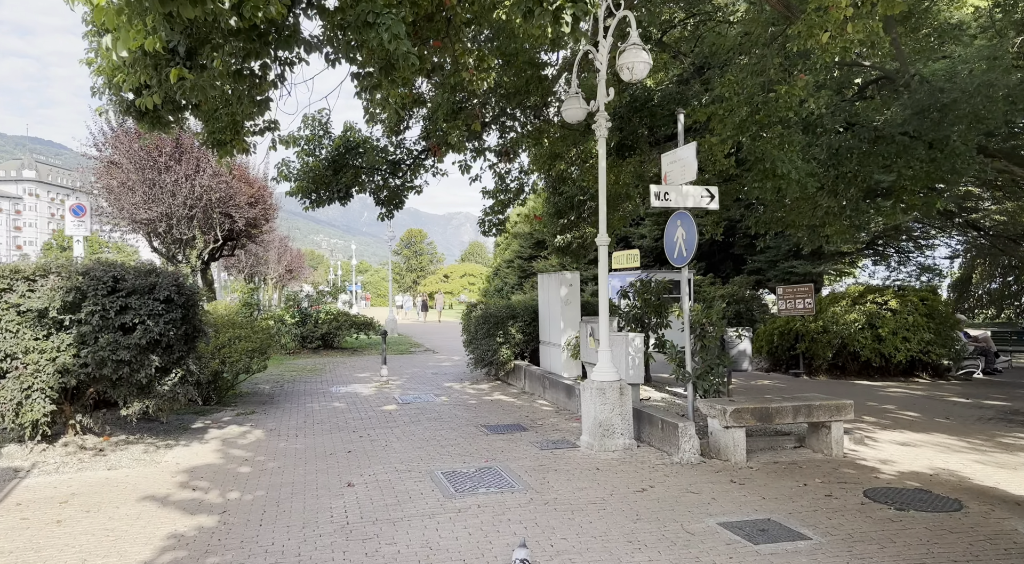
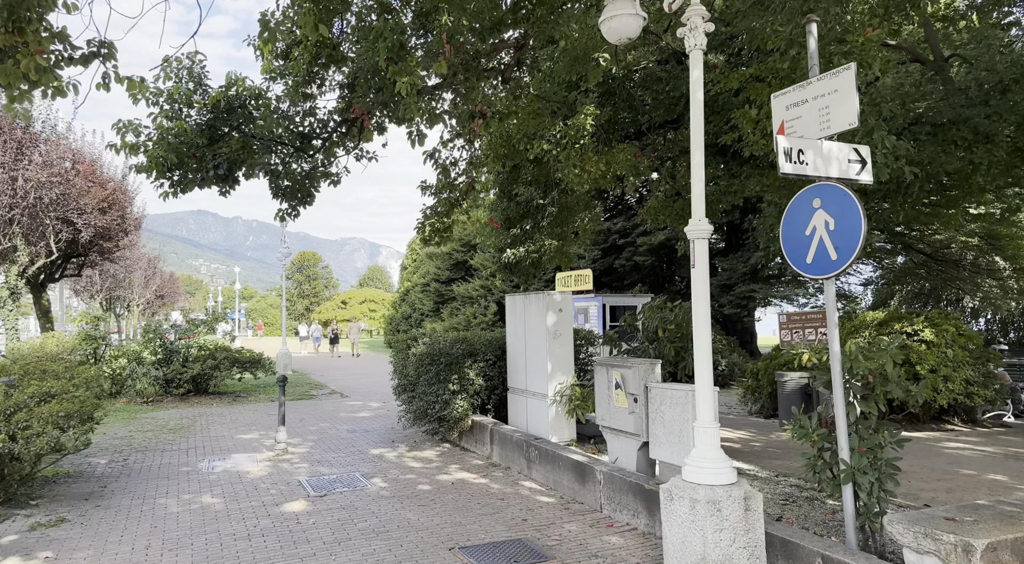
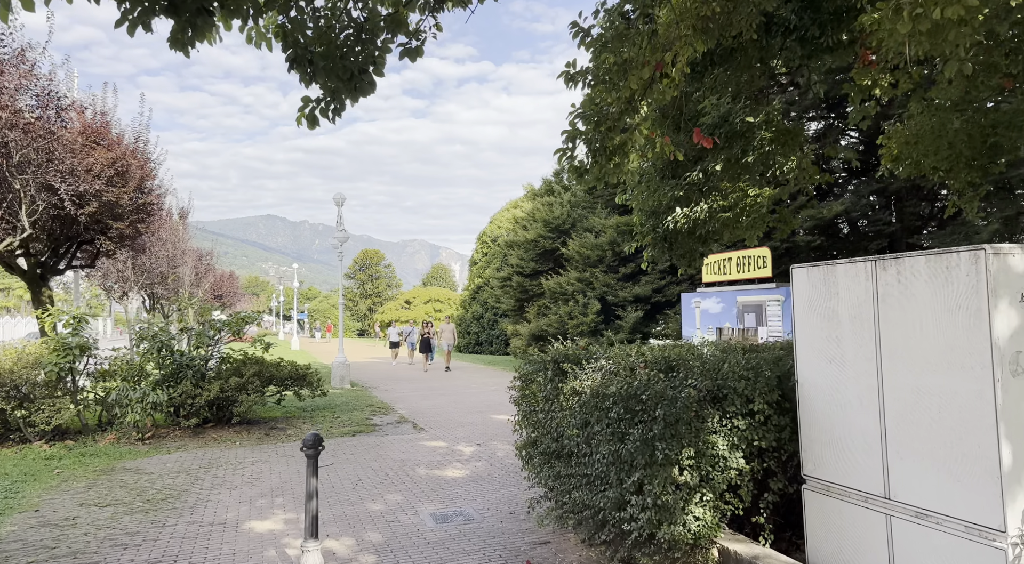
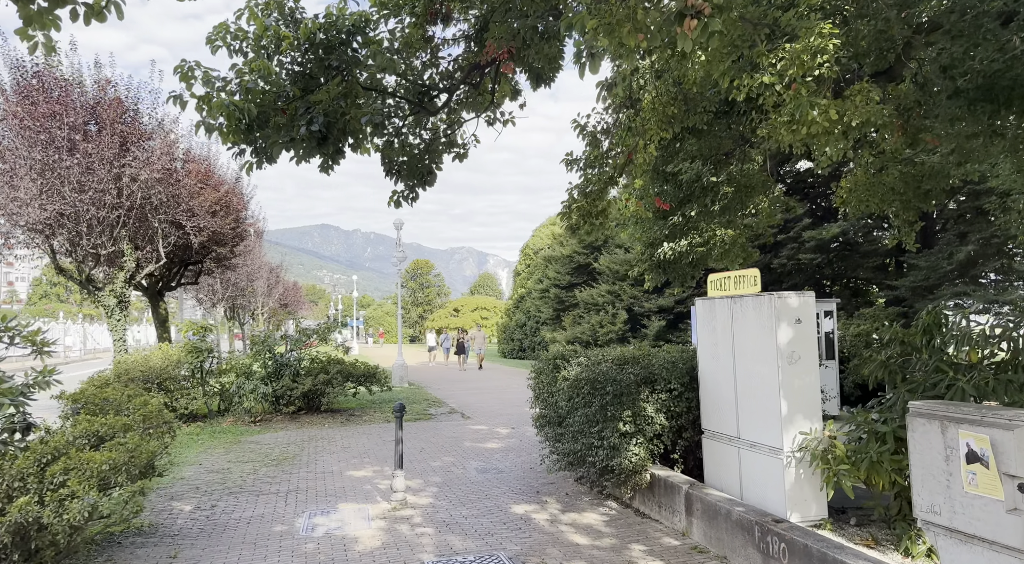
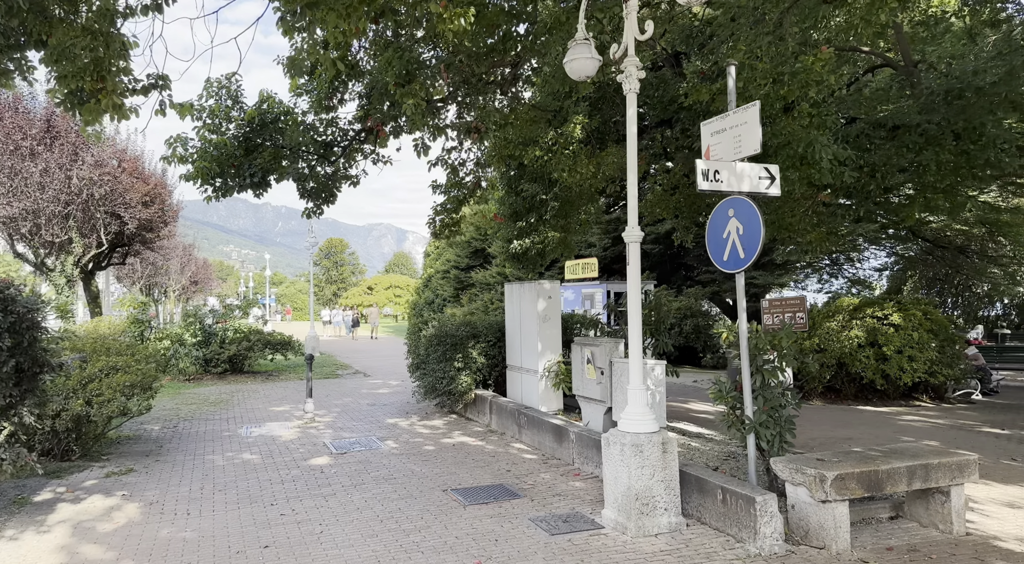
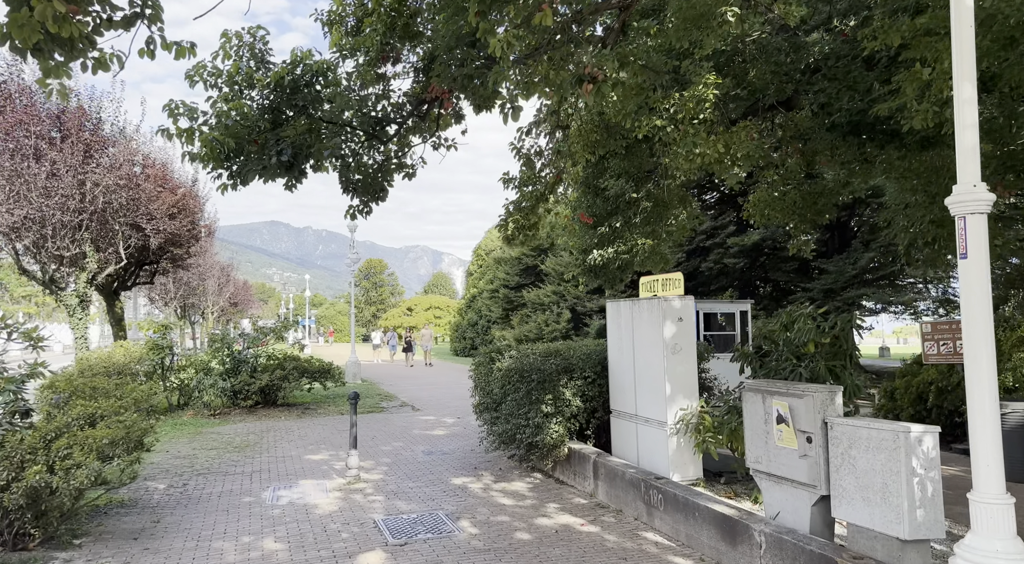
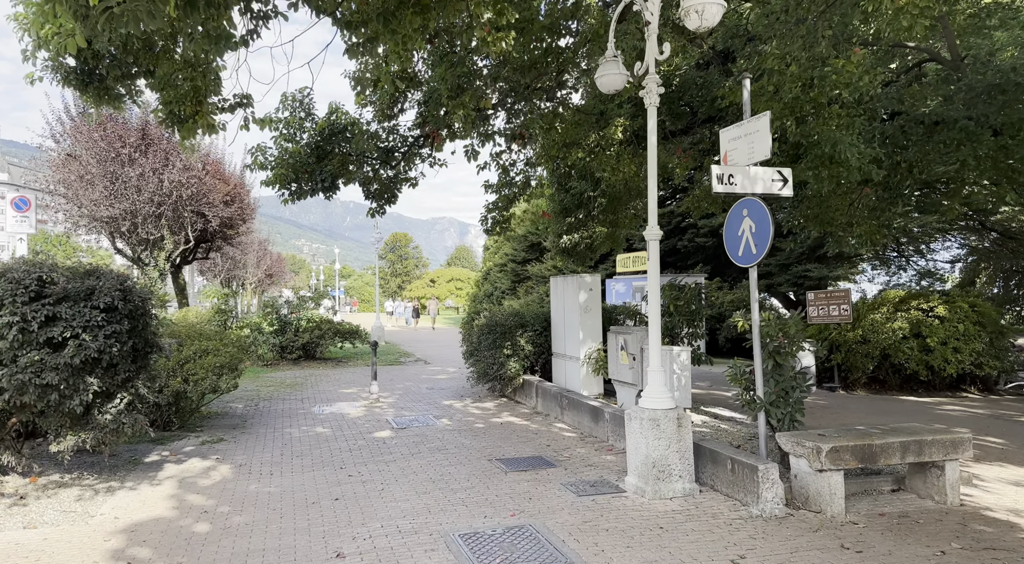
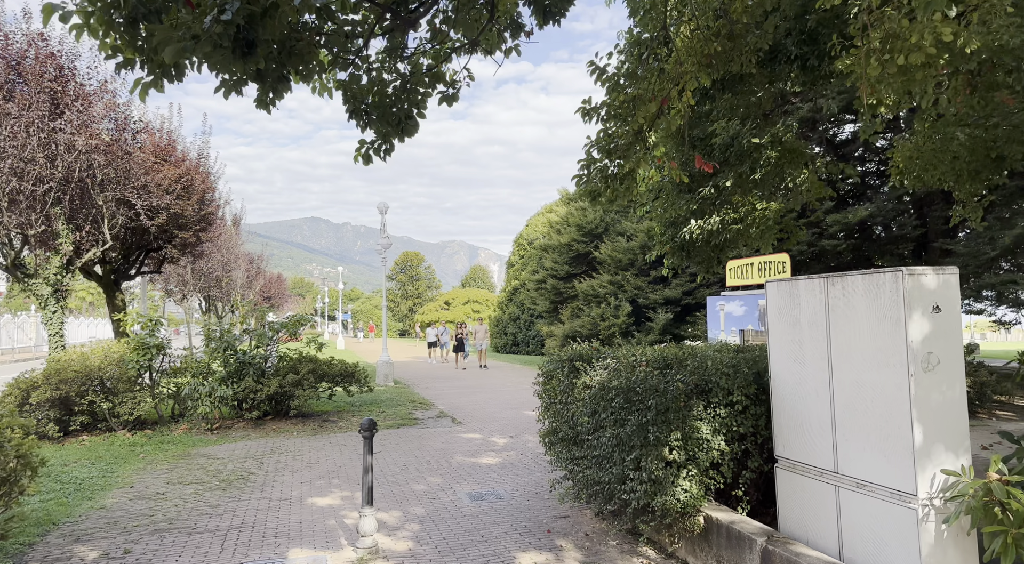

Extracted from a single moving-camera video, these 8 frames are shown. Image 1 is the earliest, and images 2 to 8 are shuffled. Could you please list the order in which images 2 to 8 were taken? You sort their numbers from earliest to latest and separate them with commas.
7, 5, 2, 6, 4, 8, 3
